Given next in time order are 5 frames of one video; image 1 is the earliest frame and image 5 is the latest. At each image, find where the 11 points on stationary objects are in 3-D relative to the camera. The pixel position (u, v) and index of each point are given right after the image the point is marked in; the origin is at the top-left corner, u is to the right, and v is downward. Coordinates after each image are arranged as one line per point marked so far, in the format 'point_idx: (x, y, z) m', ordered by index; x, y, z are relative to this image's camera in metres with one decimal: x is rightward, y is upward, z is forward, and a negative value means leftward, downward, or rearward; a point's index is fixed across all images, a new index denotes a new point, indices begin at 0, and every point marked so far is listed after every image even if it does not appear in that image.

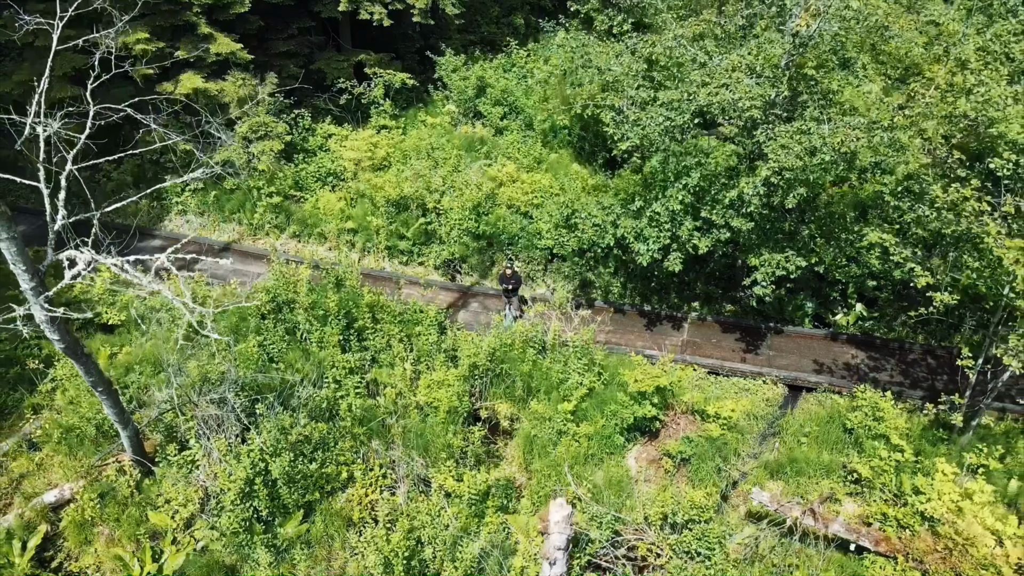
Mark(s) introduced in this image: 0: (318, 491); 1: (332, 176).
0: (-1.6, -1.7, +6.3) m
1: (-2.5, +1.6, +10.6) m
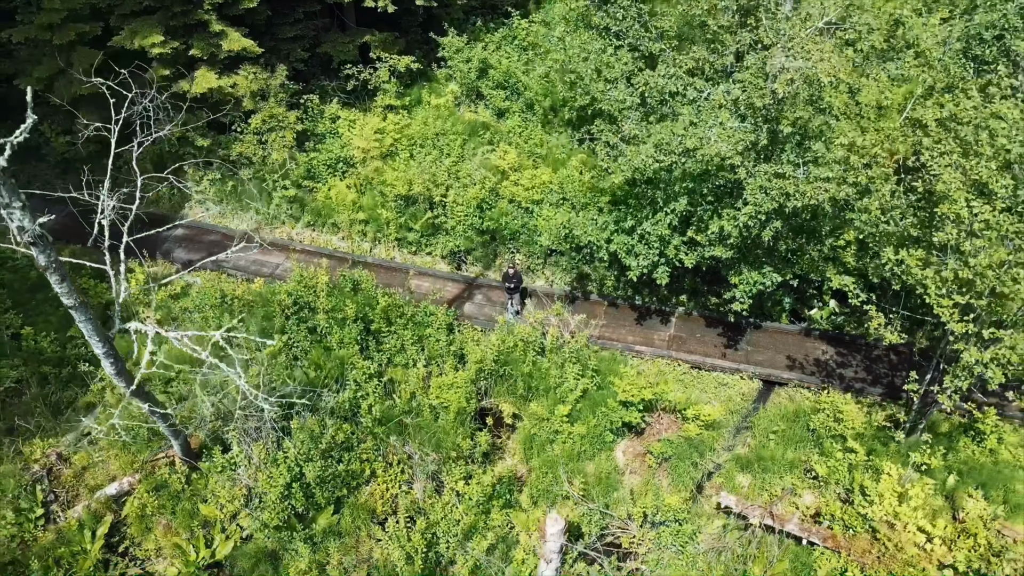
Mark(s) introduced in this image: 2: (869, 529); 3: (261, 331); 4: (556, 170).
0: (-1.6, -1.9, +7.2) m
1: (-2.5, +1.9, +11.1) m
2: (+3.2, -2.3, +6.8) m
3: (-2.9, -0.5, +8.8) m
4: (+0.6, +1.6, +10.5) m
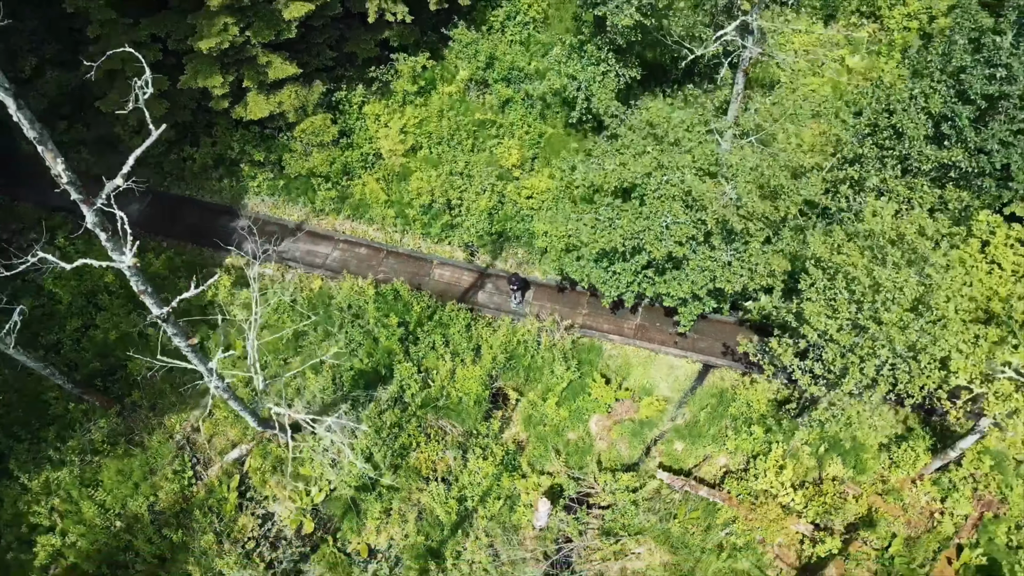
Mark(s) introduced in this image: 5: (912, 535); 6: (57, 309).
0: (-1.6, -2.4, +10.5) m
1: (-2.4, +2.3, +13.3) m
2: (+3.2, -2.8, +10.1) m
3: (-2.8, -0.6, +11.5) m
4: (+0.7, +1.9, +12.7) m
5: (+5.3, -3.2, +9.9) m
6: (-7.0, -0.3, +11.5) m
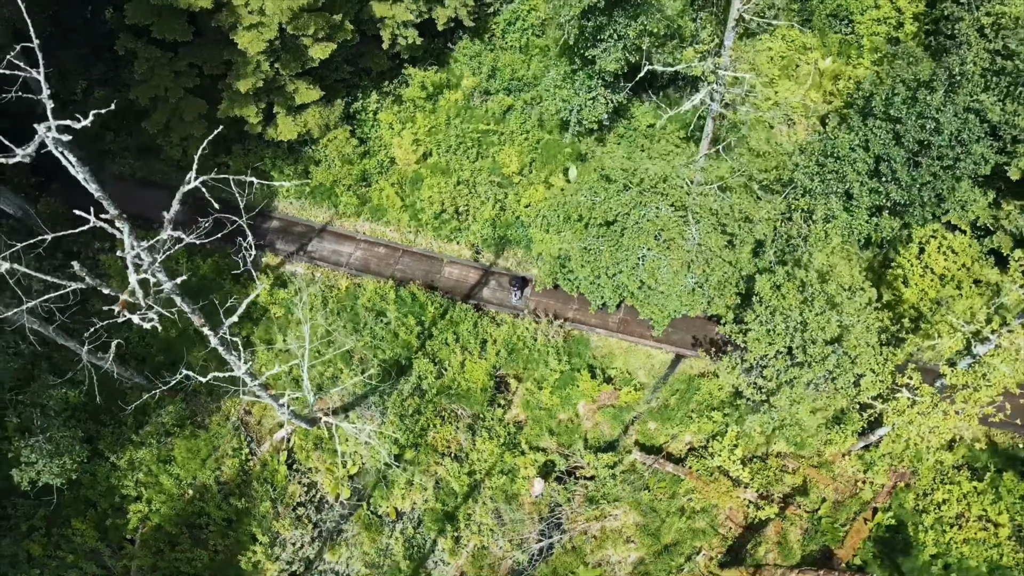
0: (-1.6, -2.5, +12.6) m
1: (-2.4, +2.5, +14.9) m
2: (+3.3, -3.0, +12.3) m
3: (-2.8, -0.6, +13.5) m
4: (+0.7, +2.0, +14.4) m
5: (+5.4, -3.4, +12.2) m
6: (-6.9, -0.3, +13.4) m
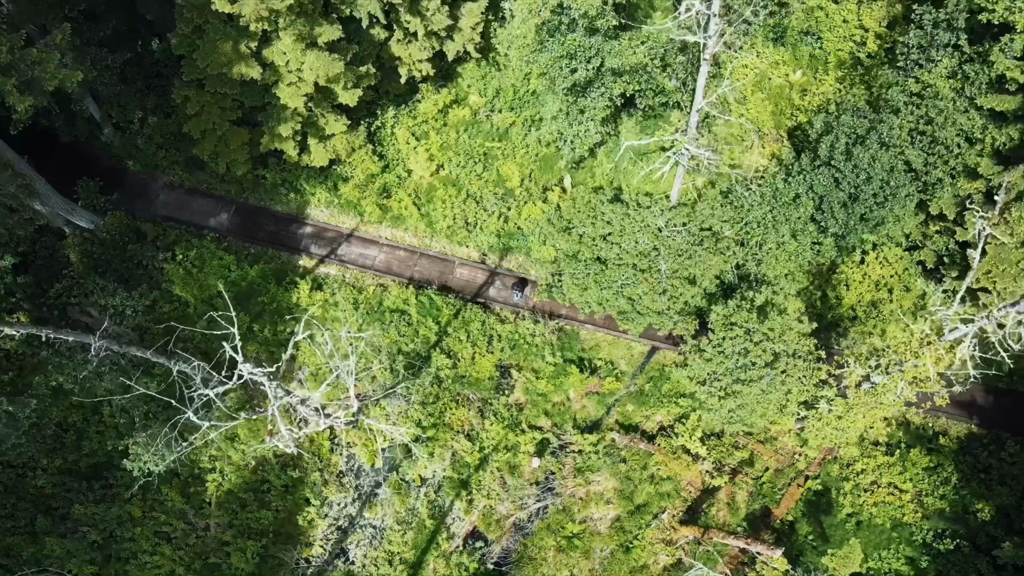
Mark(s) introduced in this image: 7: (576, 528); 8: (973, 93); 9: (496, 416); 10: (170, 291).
0: (-1.5, -2.7, +15.4) m
1: (-2.4, +2.5, +17.0) m
2: (+3.3, -3.2, +15.2) m
3: (-2.8, -0.7, +16.0) m
4: (+0.7, +2.0, +16.6) m
5: (+5.4, -3.6, +15.1) m
6: (-6.9, -0.5, +15.9) m
7: (+1.3, -4.7, +14.8) m
8: (+7.8, +3.3, +12.7) m
9: (-0.3, -2.6, +15.5) m
10: (-7.2, 0.0, +15.9) m
